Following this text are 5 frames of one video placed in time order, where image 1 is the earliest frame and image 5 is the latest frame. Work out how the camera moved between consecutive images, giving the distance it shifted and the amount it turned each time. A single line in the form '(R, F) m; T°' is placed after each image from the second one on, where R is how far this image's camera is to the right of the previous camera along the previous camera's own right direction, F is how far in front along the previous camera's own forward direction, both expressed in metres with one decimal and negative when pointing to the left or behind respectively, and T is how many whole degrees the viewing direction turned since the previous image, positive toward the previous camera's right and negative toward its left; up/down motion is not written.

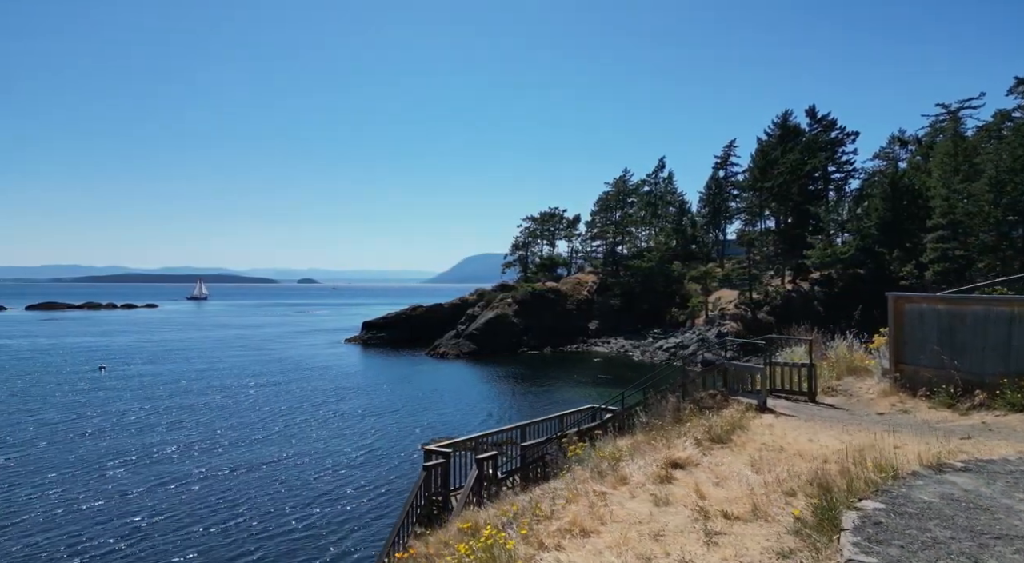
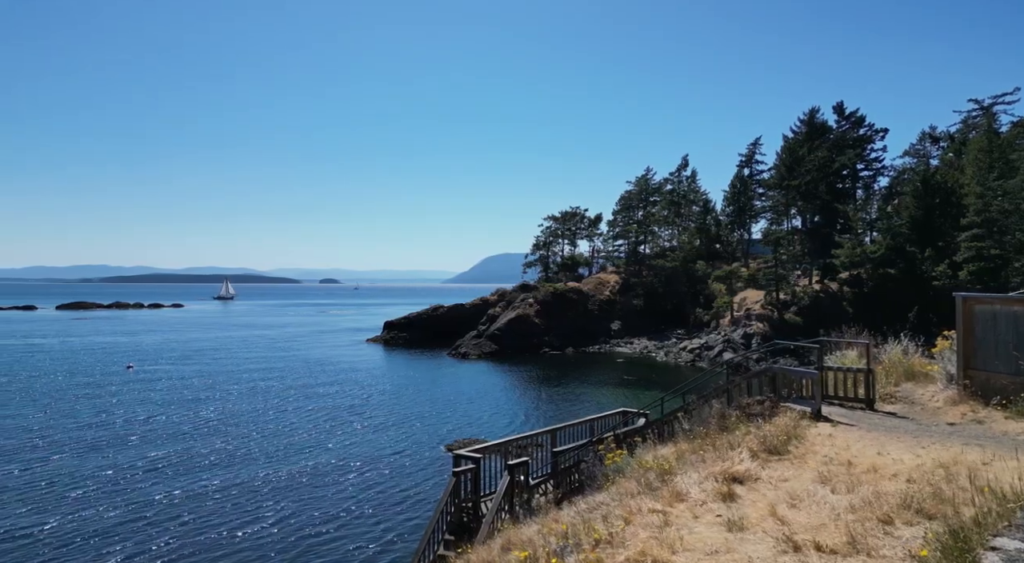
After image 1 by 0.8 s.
(-0.2, +0.4) m; -2°
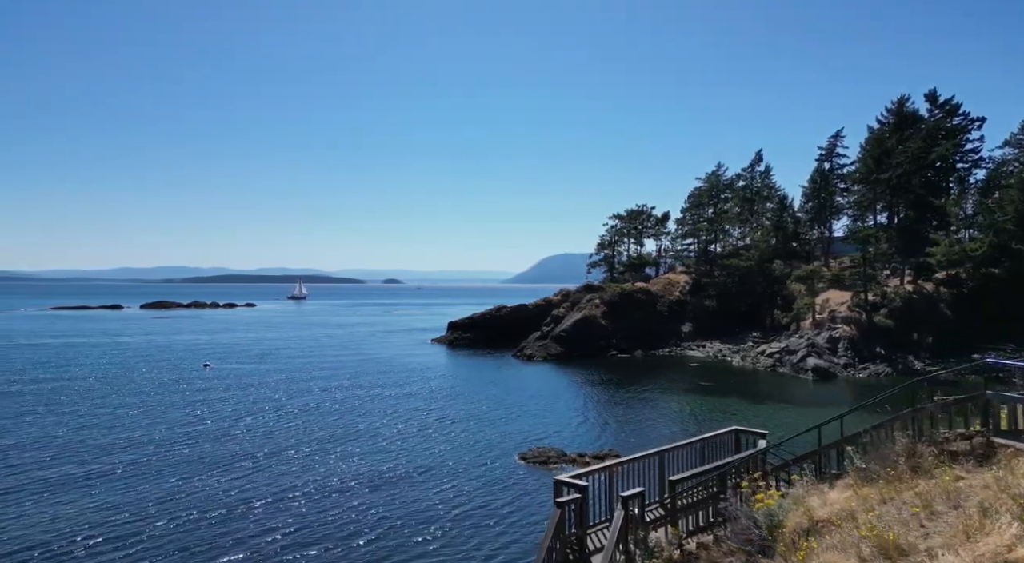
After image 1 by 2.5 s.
(-0.7, +1.4) m; -5°
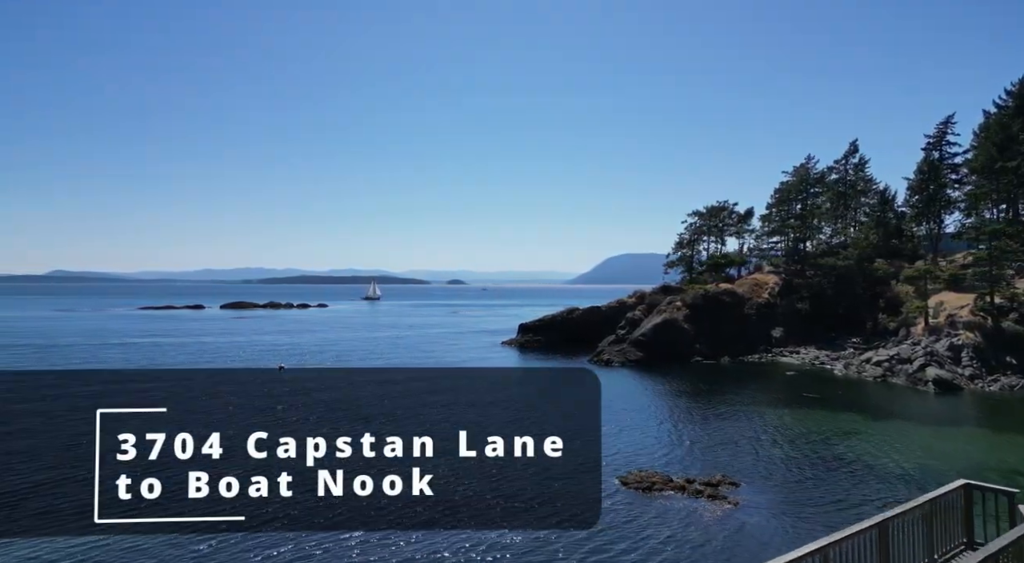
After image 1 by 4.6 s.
(-1.1, +2.5) m; -5°
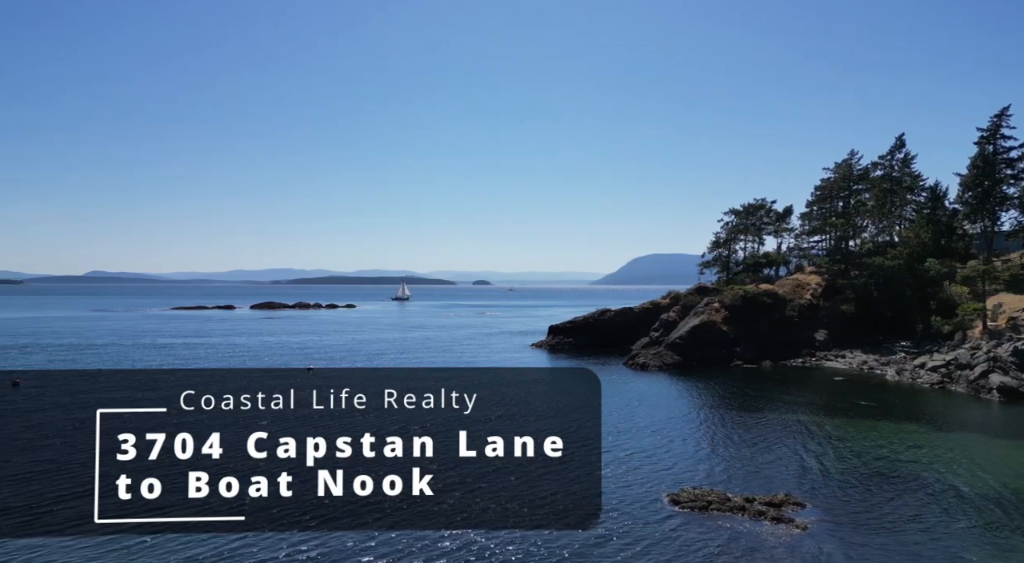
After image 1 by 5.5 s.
(-0.5, +1.4) m; -2°
